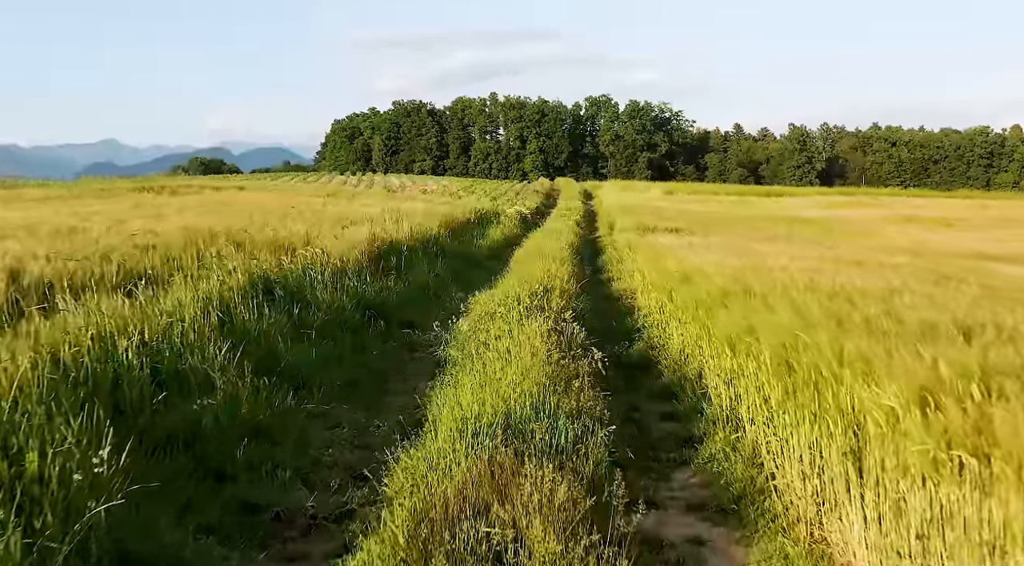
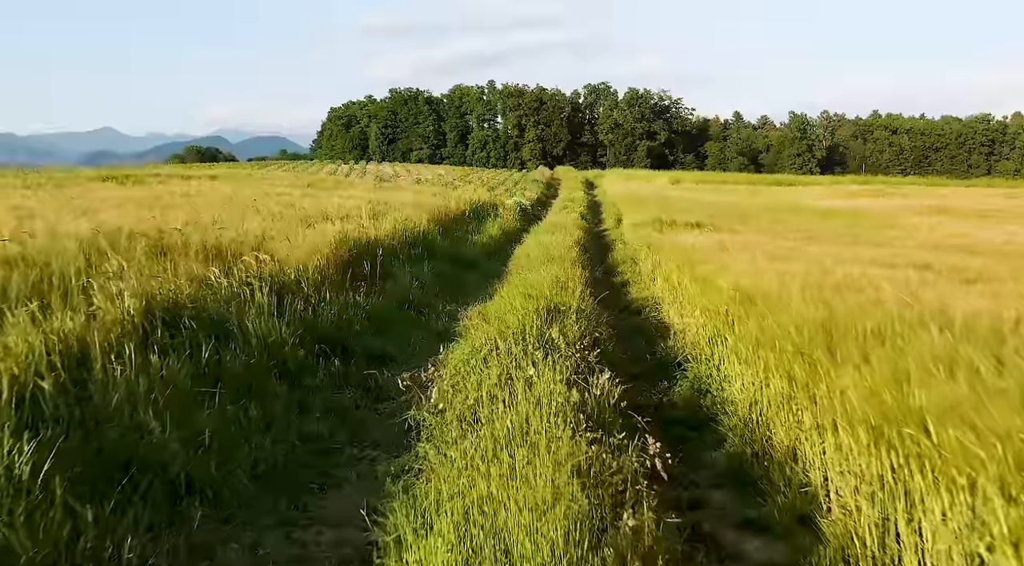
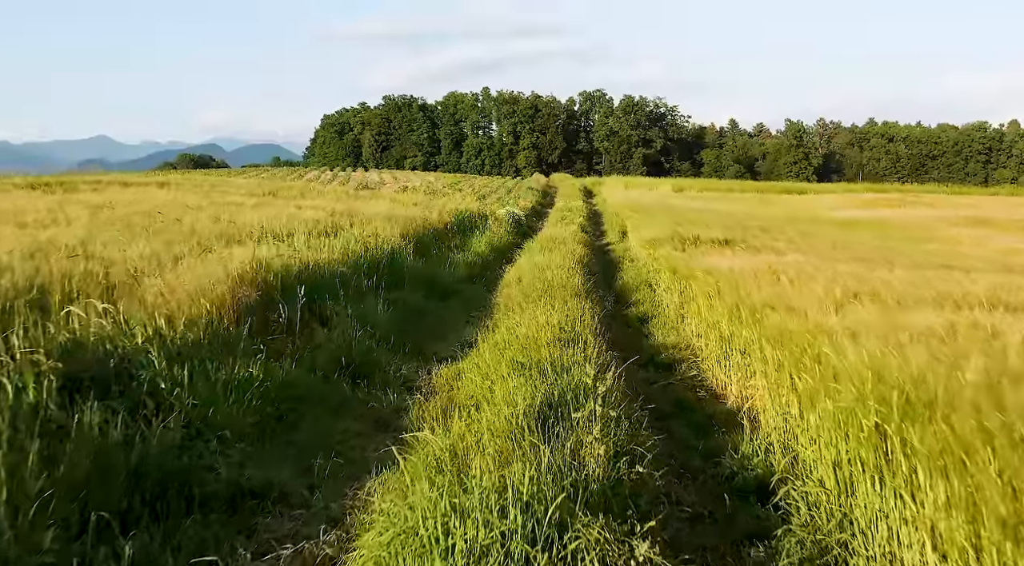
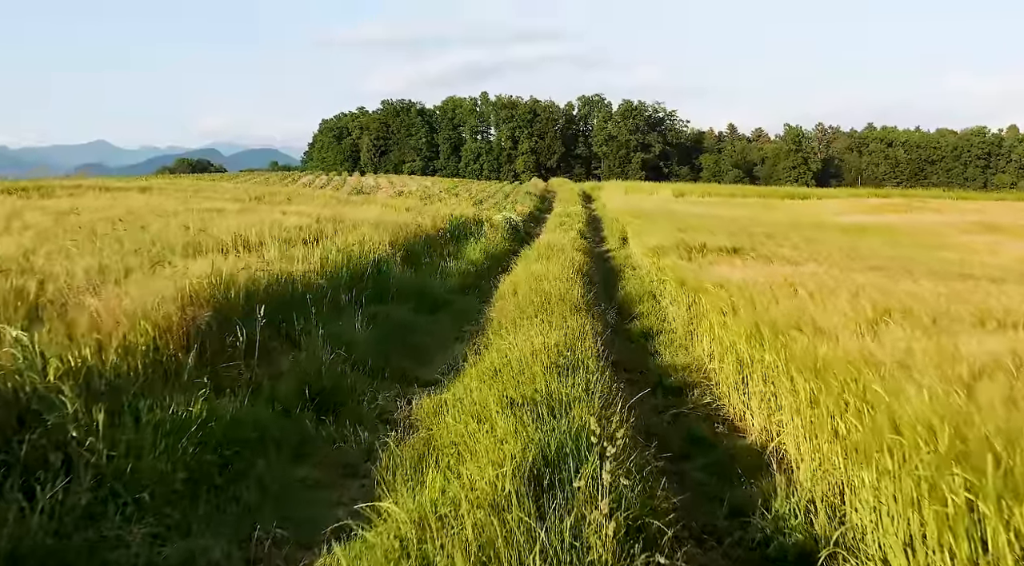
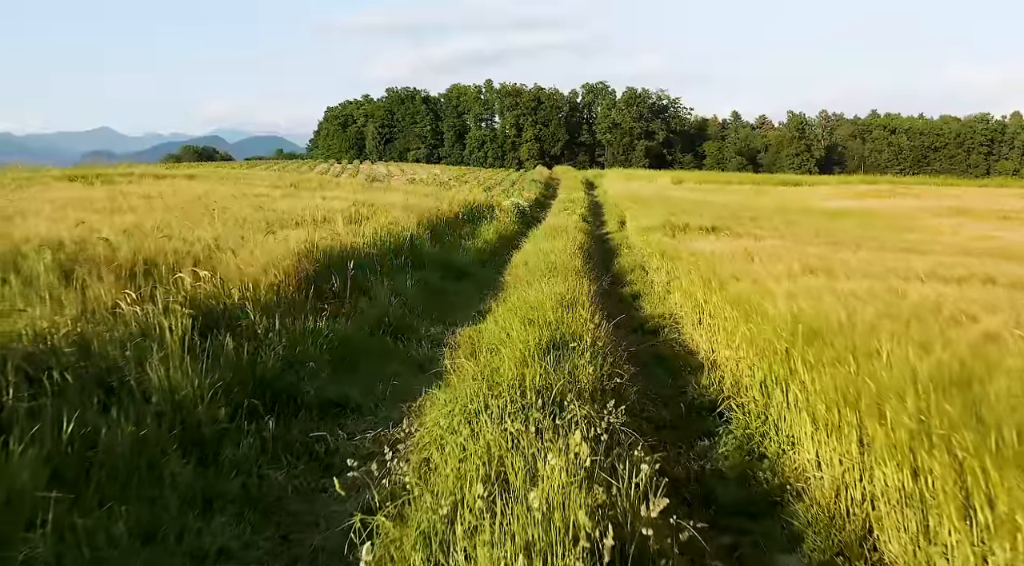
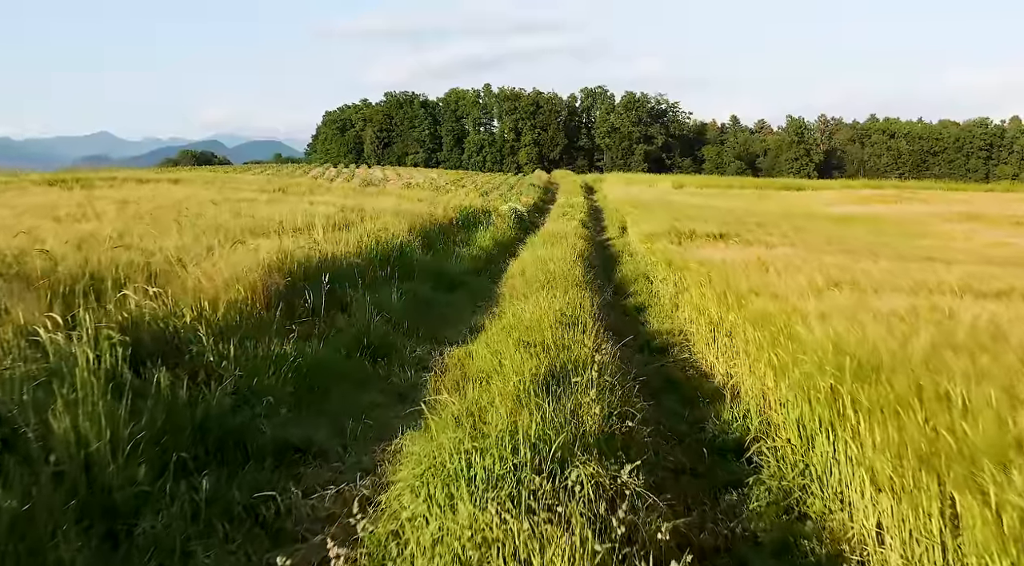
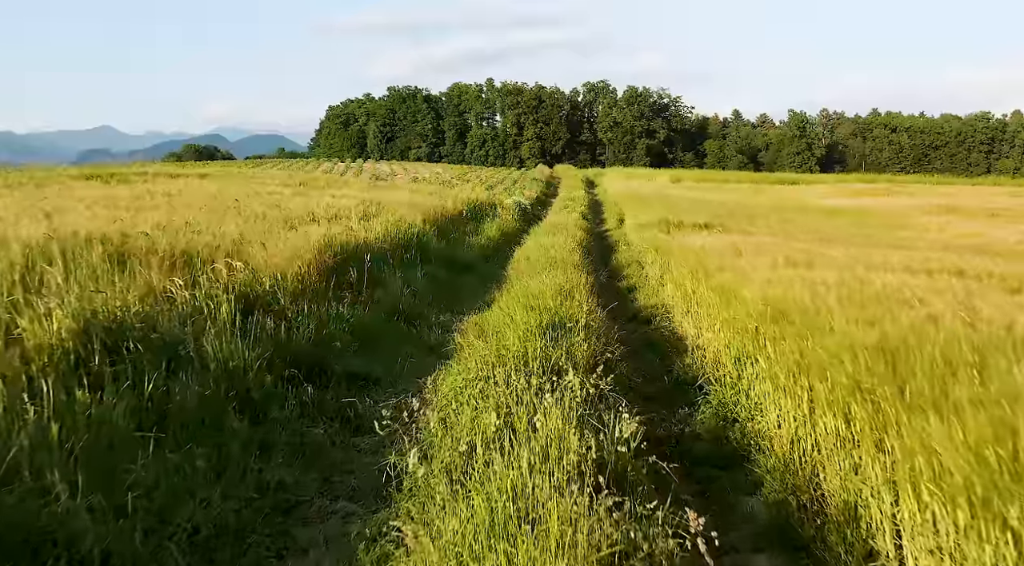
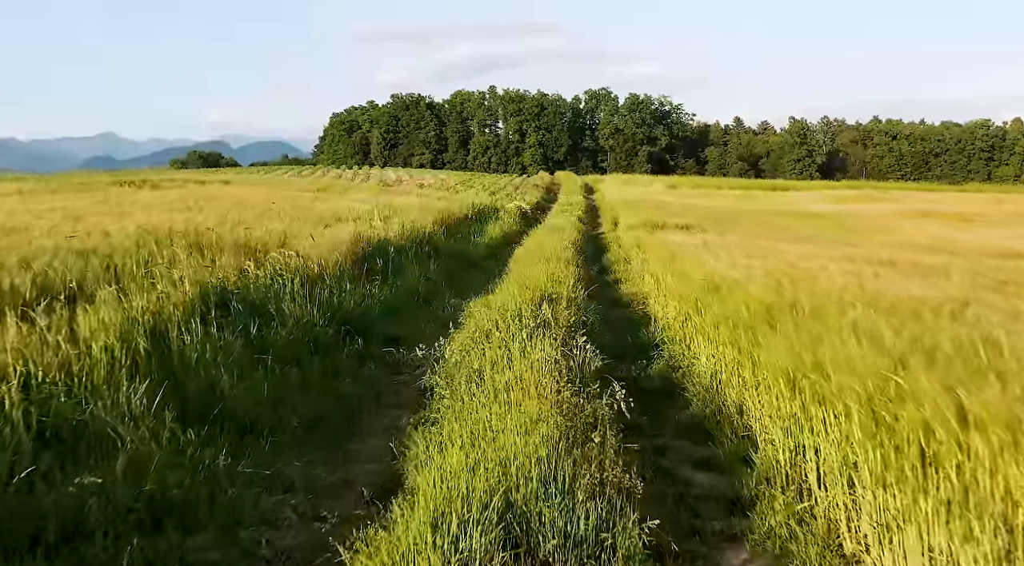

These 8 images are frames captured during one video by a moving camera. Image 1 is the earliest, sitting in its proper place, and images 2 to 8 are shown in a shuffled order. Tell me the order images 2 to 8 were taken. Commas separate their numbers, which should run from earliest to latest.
8, 2, 7, 5, 6, 3, 4
